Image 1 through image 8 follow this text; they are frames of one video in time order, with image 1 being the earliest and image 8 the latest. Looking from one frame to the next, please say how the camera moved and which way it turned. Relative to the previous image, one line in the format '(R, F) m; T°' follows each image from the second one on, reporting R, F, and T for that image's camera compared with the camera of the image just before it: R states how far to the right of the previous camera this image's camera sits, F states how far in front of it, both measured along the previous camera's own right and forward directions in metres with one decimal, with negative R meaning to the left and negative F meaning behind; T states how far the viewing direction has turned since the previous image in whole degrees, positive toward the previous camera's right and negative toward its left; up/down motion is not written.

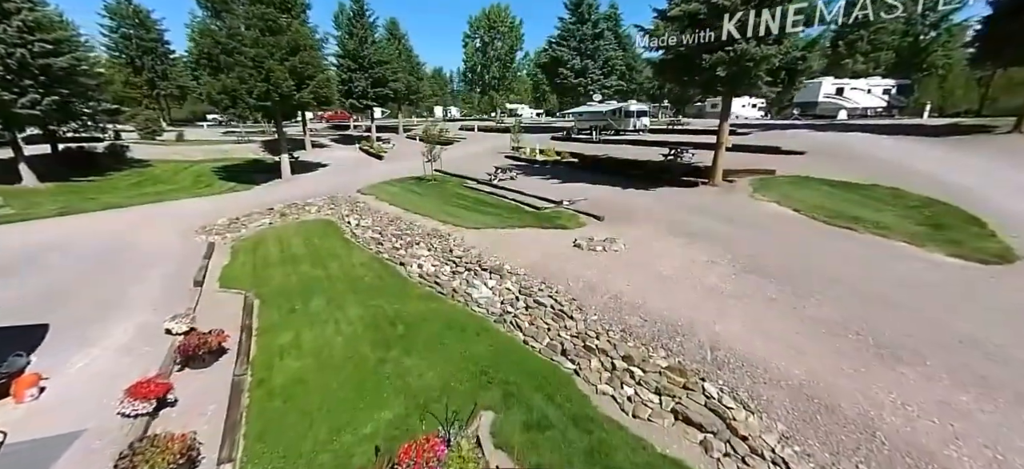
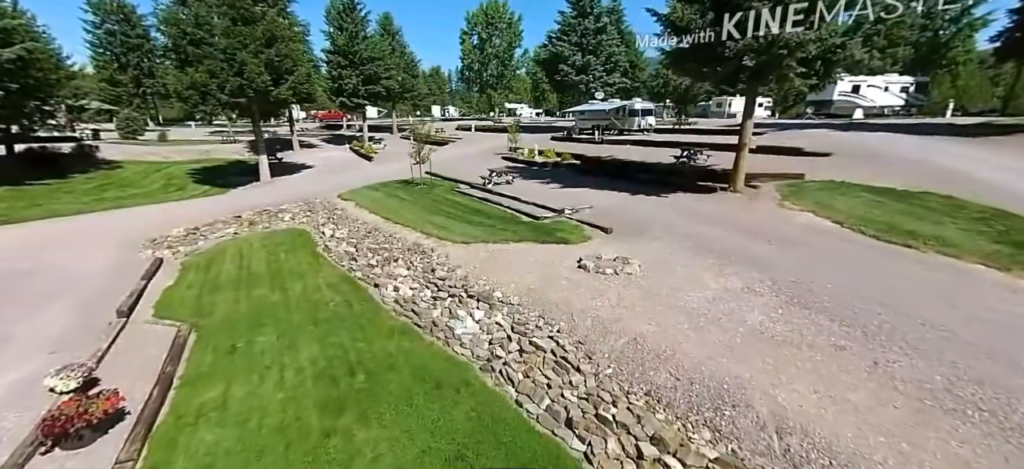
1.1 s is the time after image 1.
(+0.1, +1.5) m; 0°
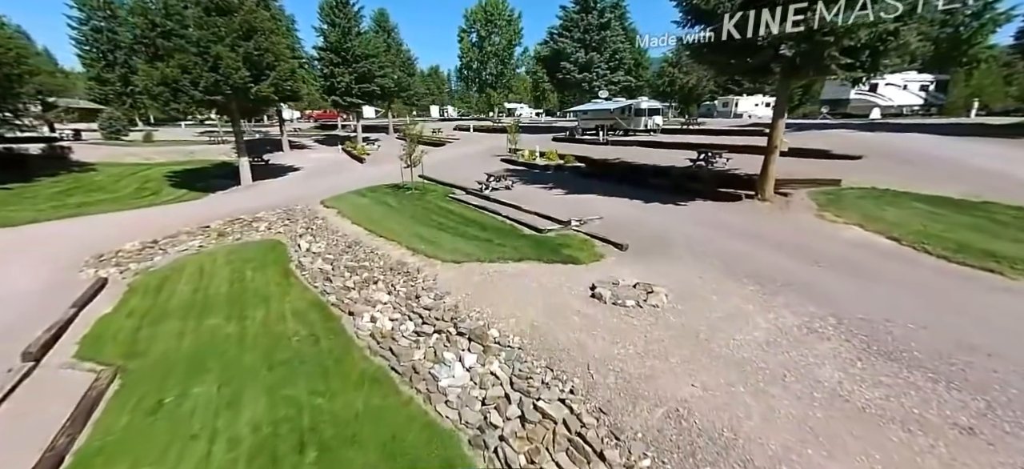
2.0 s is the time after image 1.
(0.0, +1.4) m; 0°
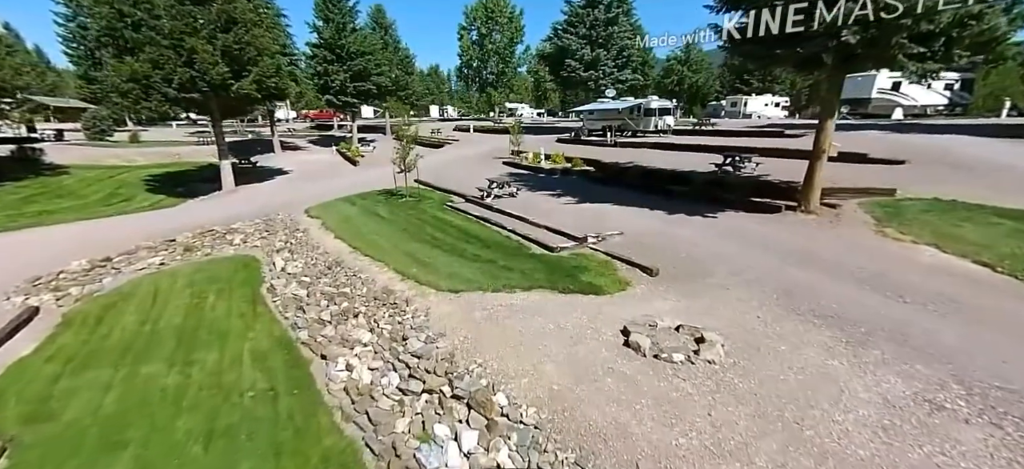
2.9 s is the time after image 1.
(-0.1, +1.4) m; 0°
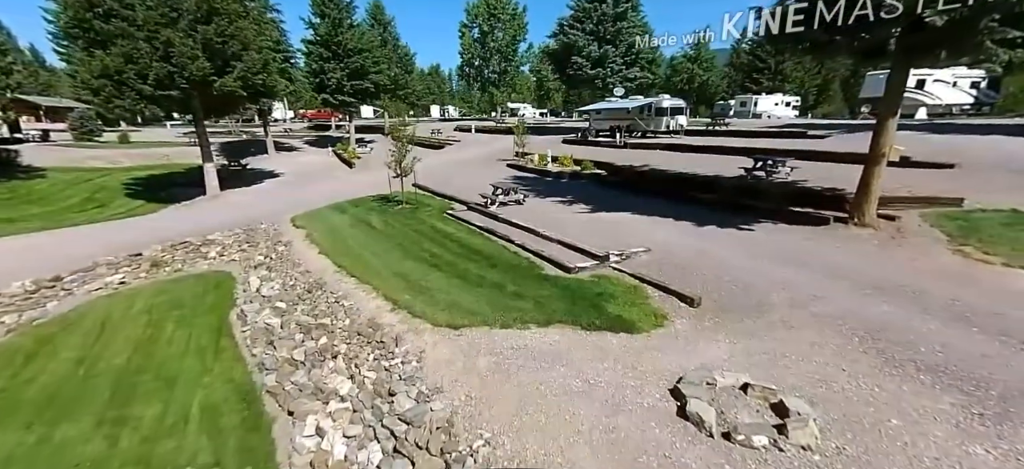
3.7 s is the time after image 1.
(-0.2, +1.2) m; 0°
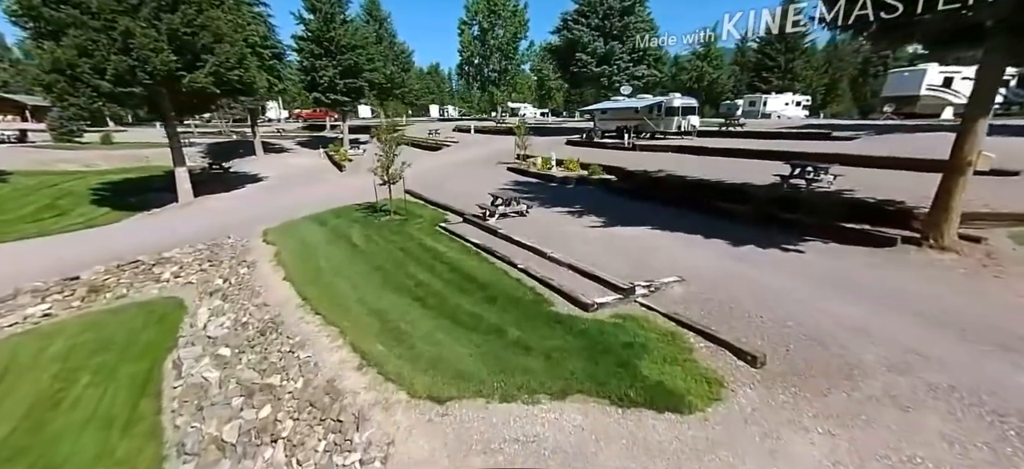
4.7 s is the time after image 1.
(0.0, +1.5) m; 0°
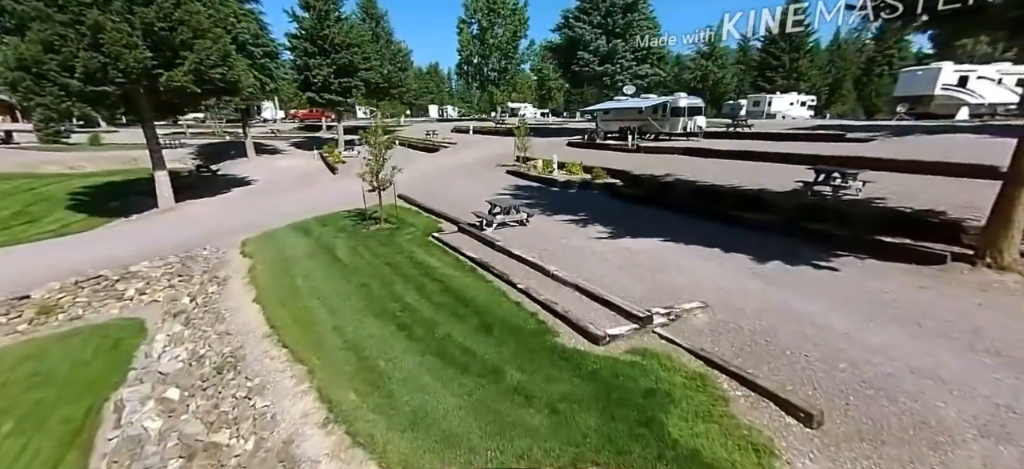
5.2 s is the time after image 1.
(0.0, +0.8) m; 0°
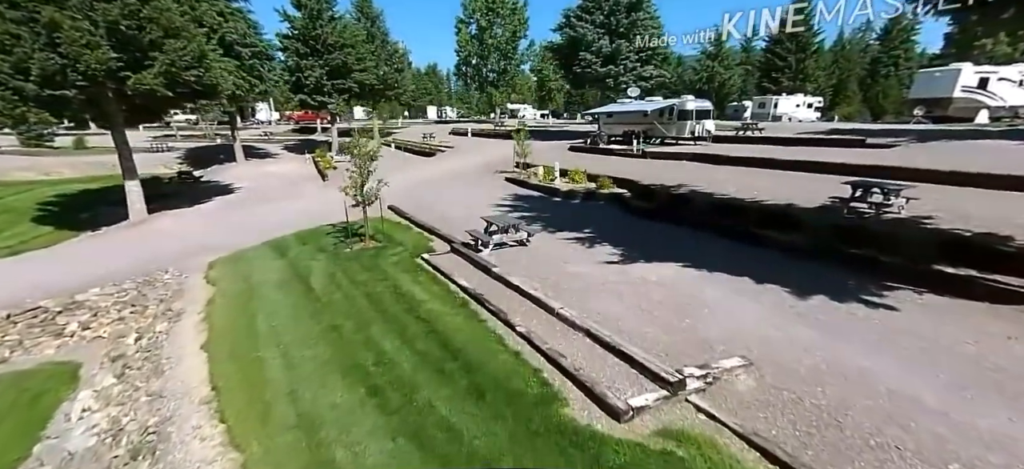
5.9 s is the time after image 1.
(0.0, +1.1) m; 0°
